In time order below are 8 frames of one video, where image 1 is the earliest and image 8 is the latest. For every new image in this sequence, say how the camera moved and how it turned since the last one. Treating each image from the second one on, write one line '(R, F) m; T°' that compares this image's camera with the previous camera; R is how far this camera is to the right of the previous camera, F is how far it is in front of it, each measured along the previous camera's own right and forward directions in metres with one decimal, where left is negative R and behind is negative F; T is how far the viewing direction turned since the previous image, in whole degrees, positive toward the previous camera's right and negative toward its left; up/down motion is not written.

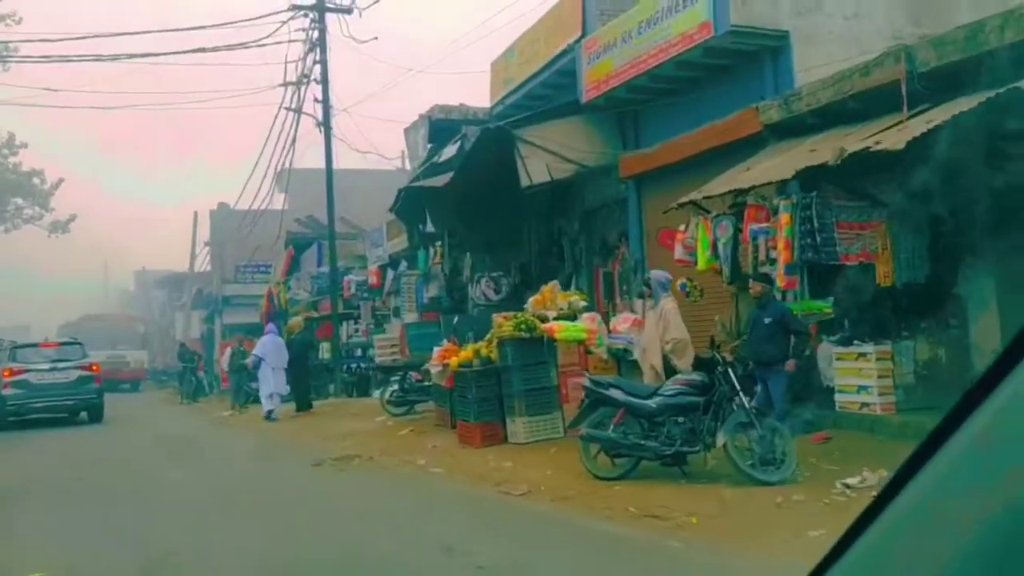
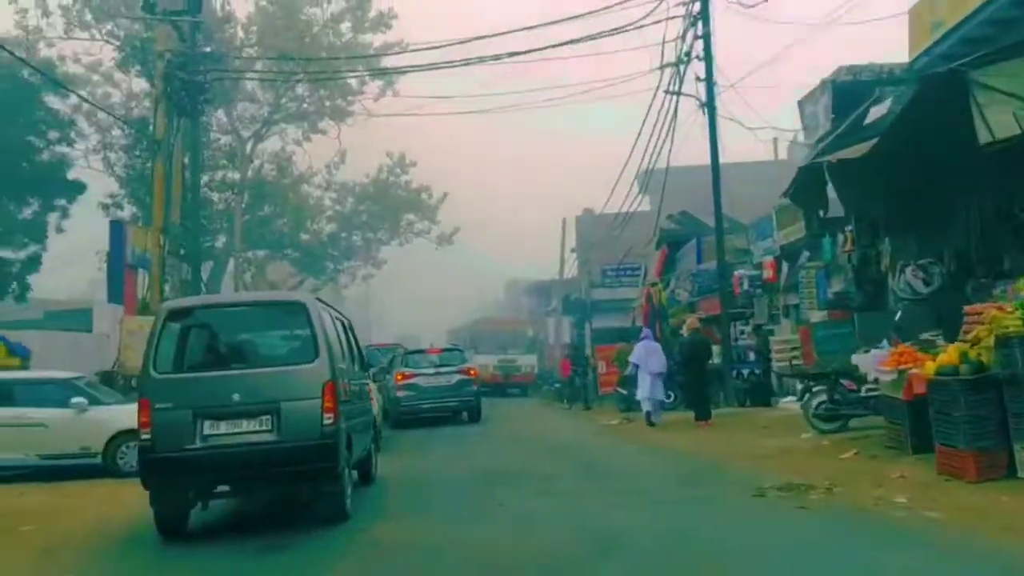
(-0.5, +1.2) m; -18°
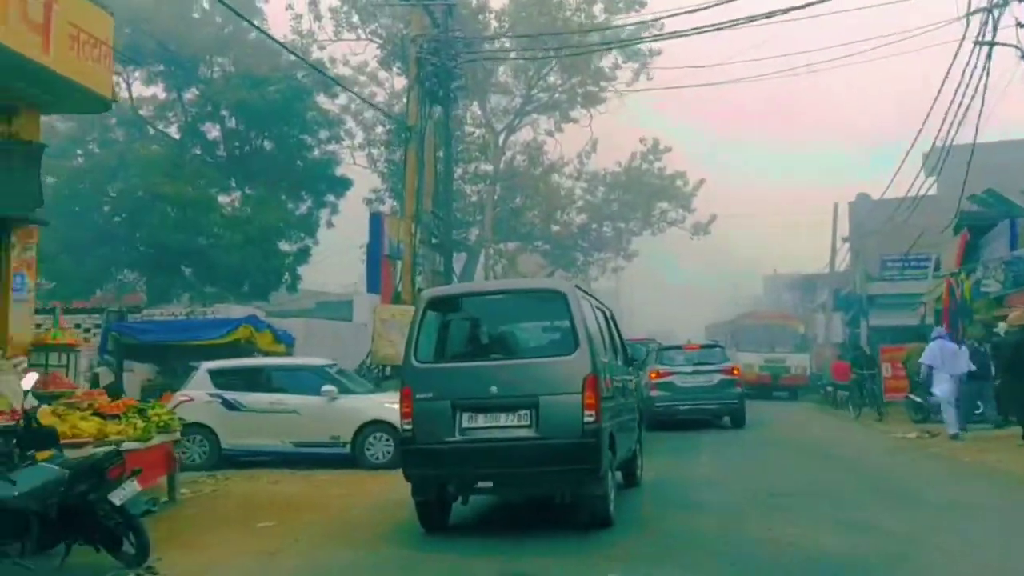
(-0.2, +1.2) m; -13°
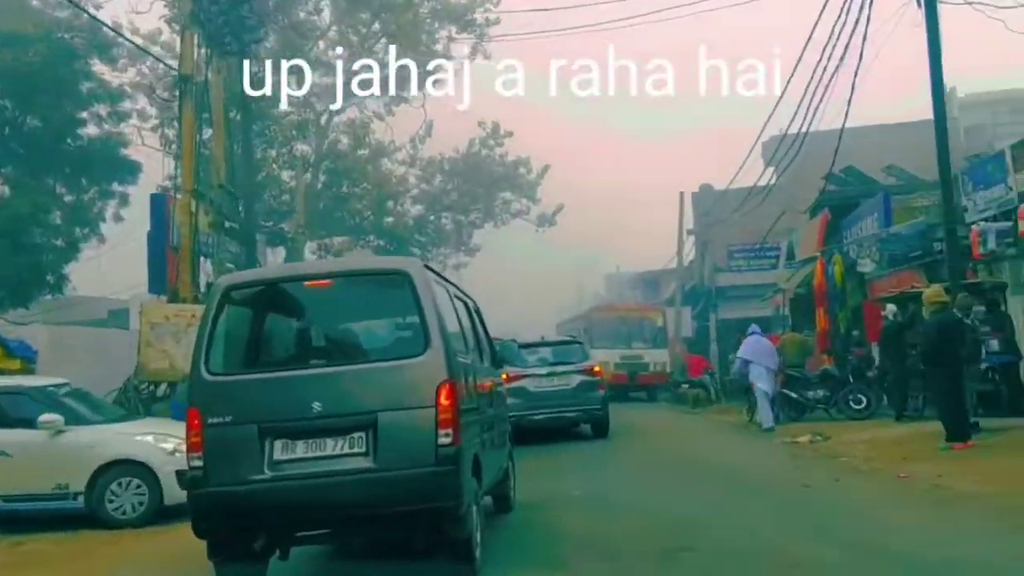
(+0.5, +3.7) m; +8°
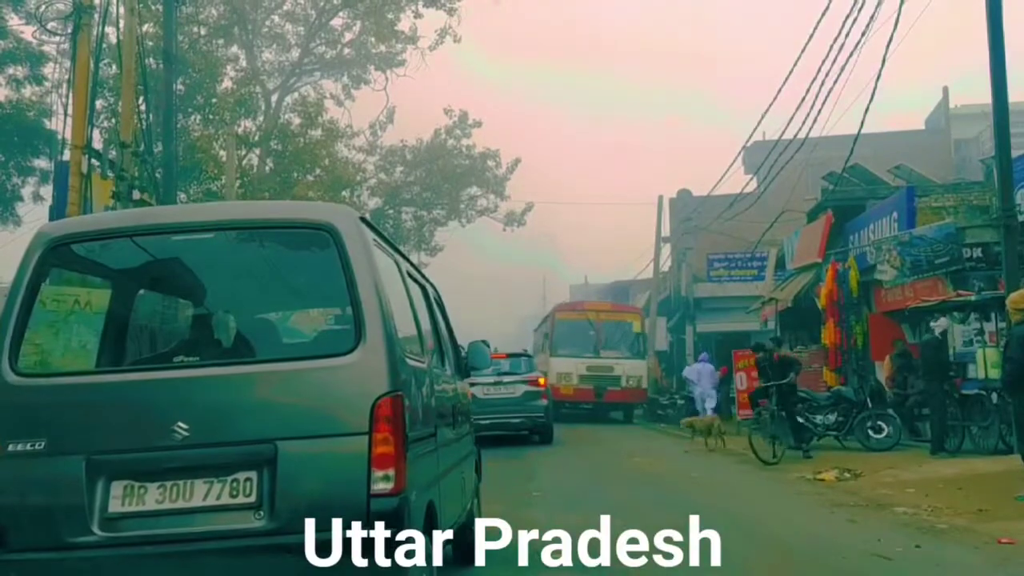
(0.0, +2.9) m; +2°
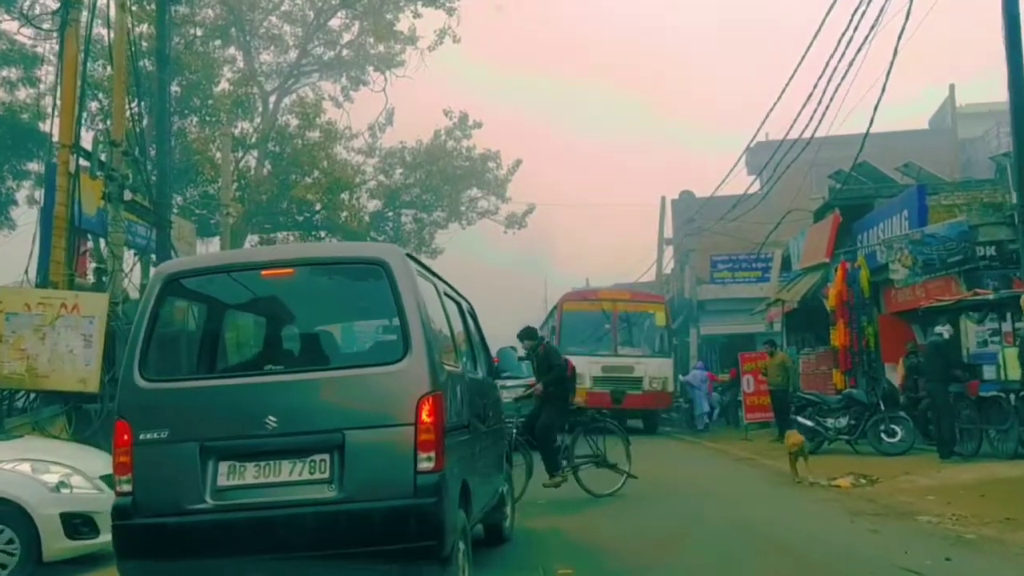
(0.0, +0.4) m; 0°
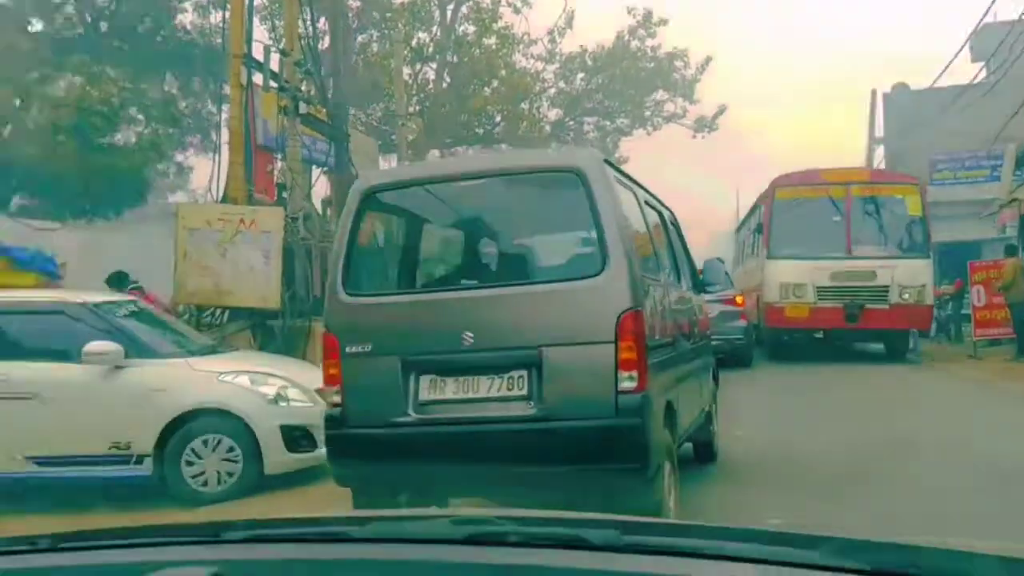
(-0.1, +0.8) m; -9°
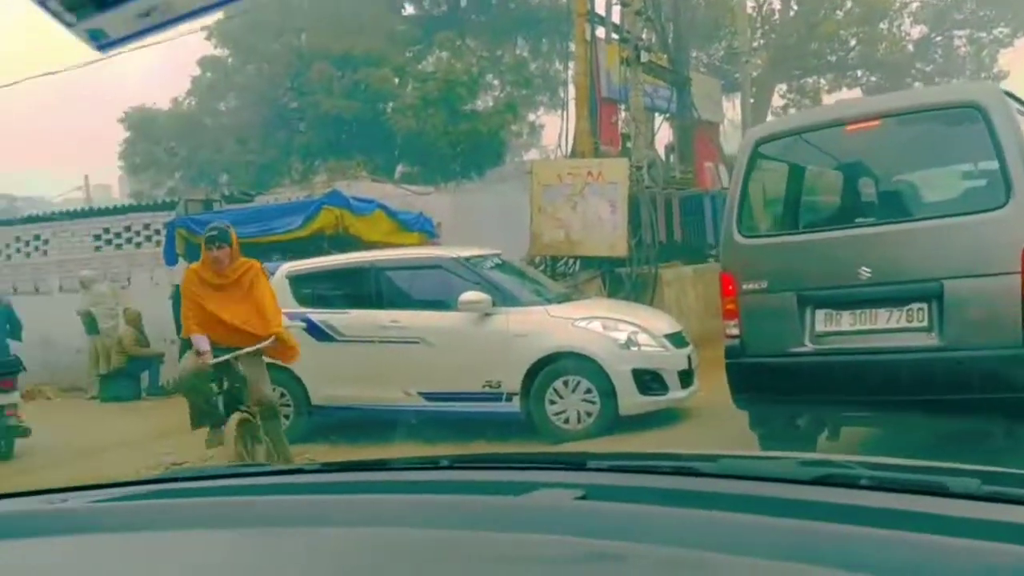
(0.0, -0.3) m; -17°
